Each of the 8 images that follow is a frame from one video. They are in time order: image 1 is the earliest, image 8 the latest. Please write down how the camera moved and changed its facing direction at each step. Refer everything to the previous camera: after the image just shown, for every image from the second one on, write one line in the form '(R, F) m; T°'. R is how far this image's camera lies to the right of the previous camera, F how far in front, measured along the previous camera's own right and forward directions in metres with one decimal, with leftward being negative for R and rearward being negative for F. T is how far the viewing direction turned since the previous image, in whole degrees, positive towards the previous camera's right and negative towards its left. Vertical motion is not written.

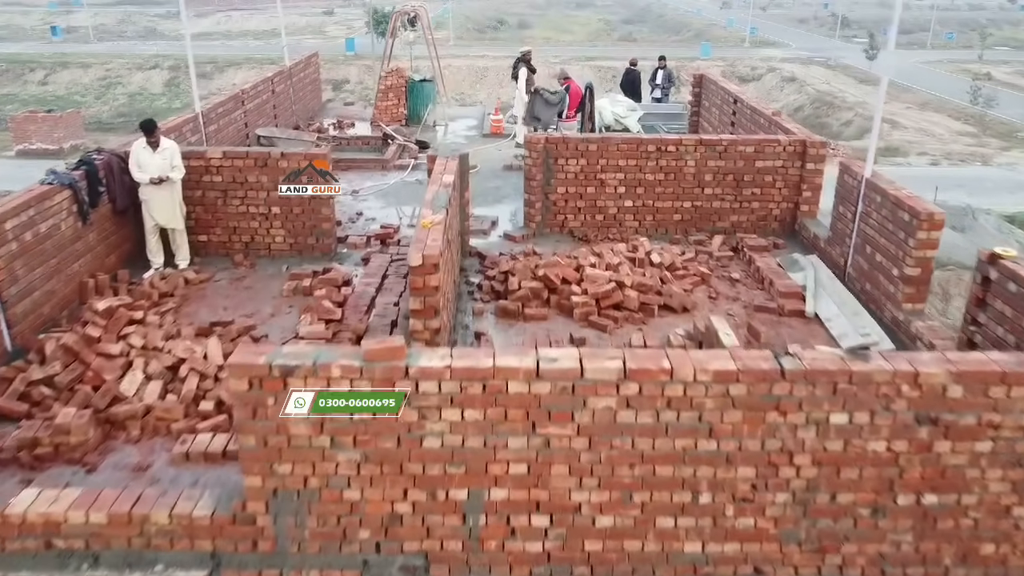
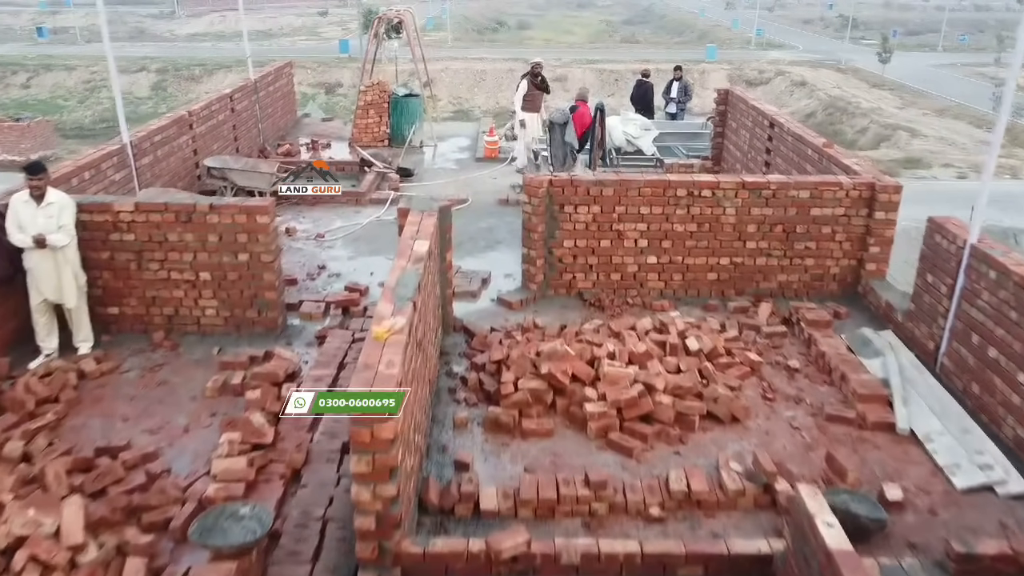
(0.0, +1.6) m; 0°
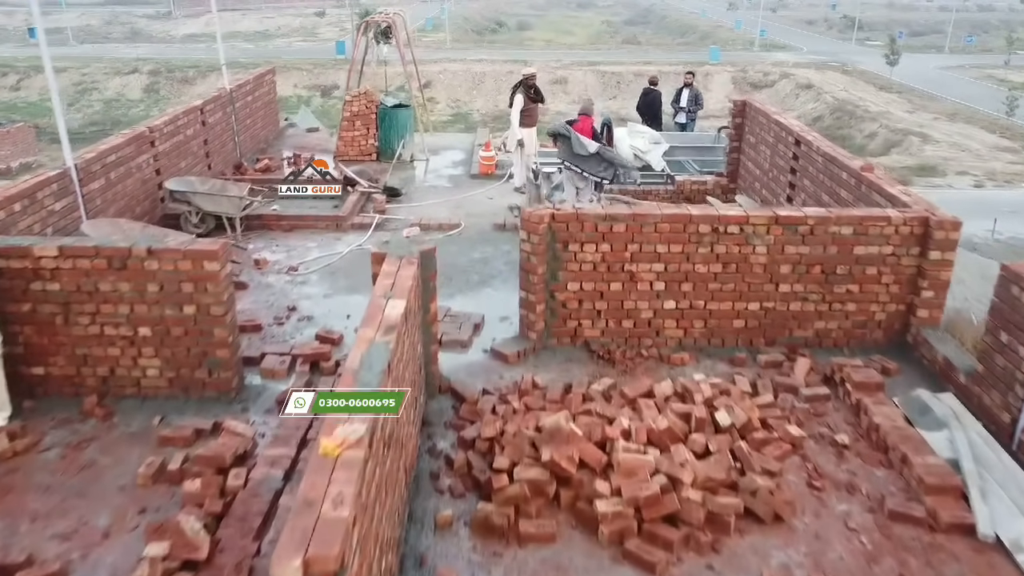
(0.0, +0.9) m; 0°
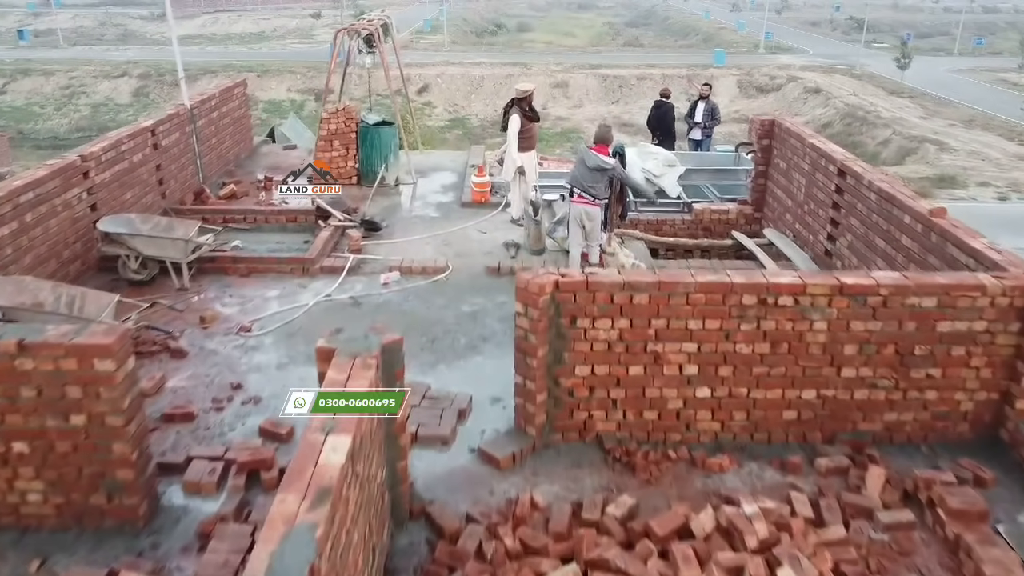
(0.0, +1.1) m; 0°
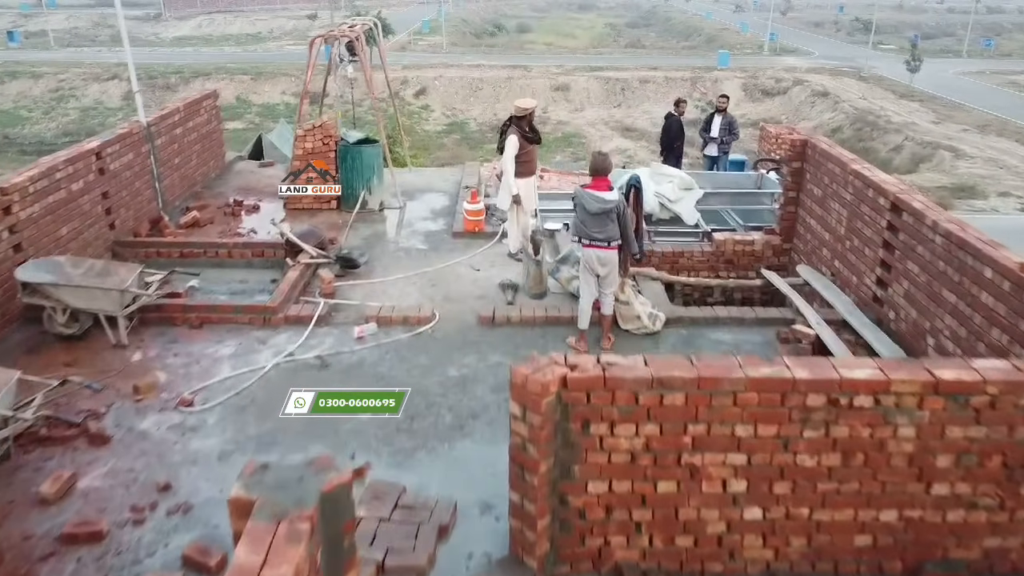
(0.0, +1.0) m; 0°
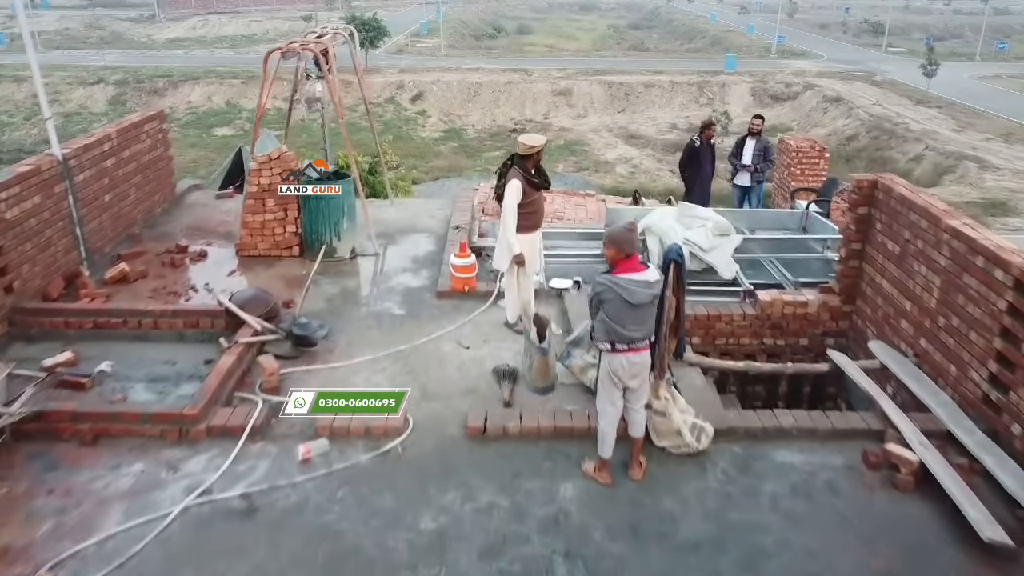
(0.0, +1.5) m; 0°
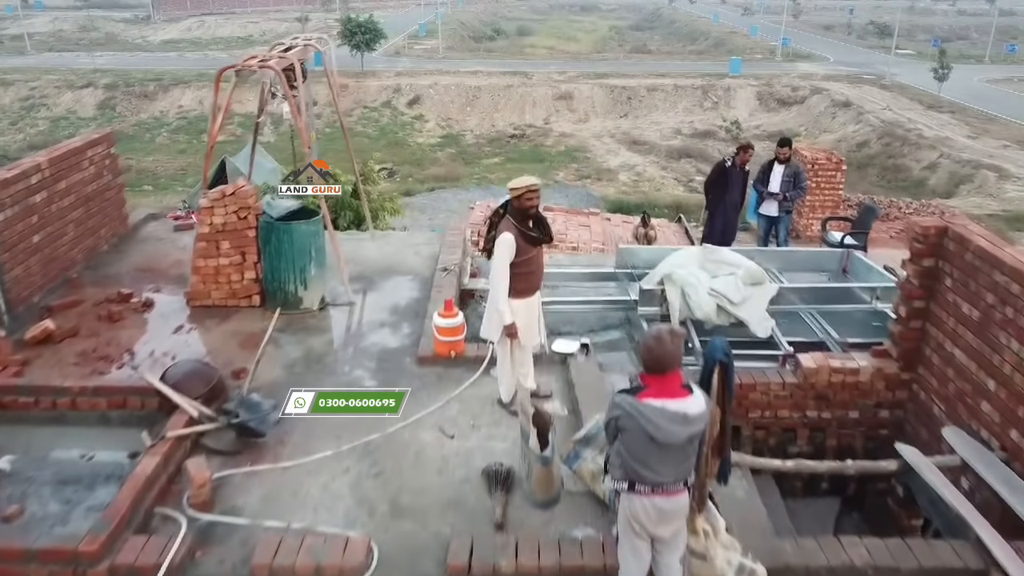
(0.0, +1.0) m; 0°
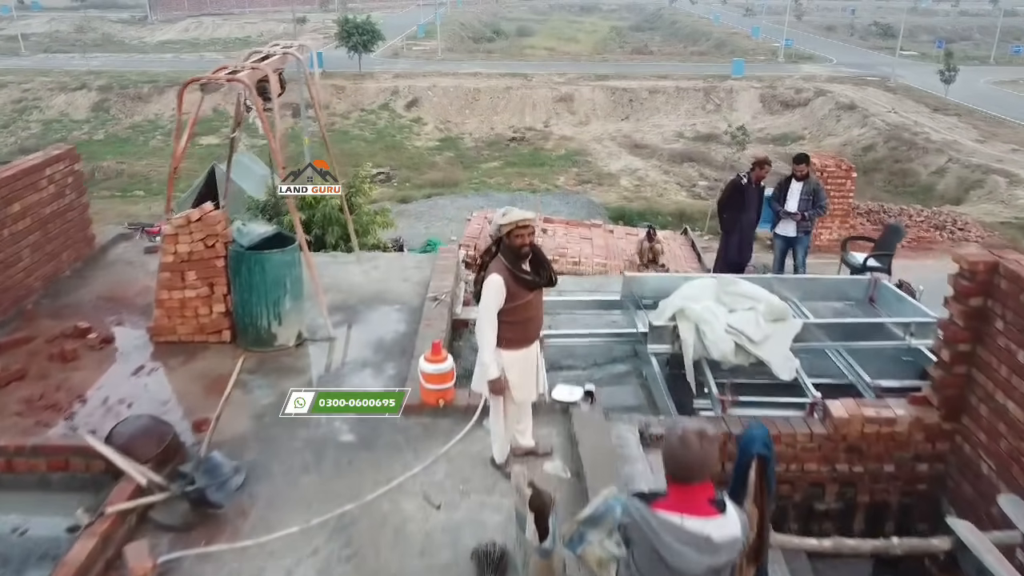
(0.0, +0.6) m; 0°
